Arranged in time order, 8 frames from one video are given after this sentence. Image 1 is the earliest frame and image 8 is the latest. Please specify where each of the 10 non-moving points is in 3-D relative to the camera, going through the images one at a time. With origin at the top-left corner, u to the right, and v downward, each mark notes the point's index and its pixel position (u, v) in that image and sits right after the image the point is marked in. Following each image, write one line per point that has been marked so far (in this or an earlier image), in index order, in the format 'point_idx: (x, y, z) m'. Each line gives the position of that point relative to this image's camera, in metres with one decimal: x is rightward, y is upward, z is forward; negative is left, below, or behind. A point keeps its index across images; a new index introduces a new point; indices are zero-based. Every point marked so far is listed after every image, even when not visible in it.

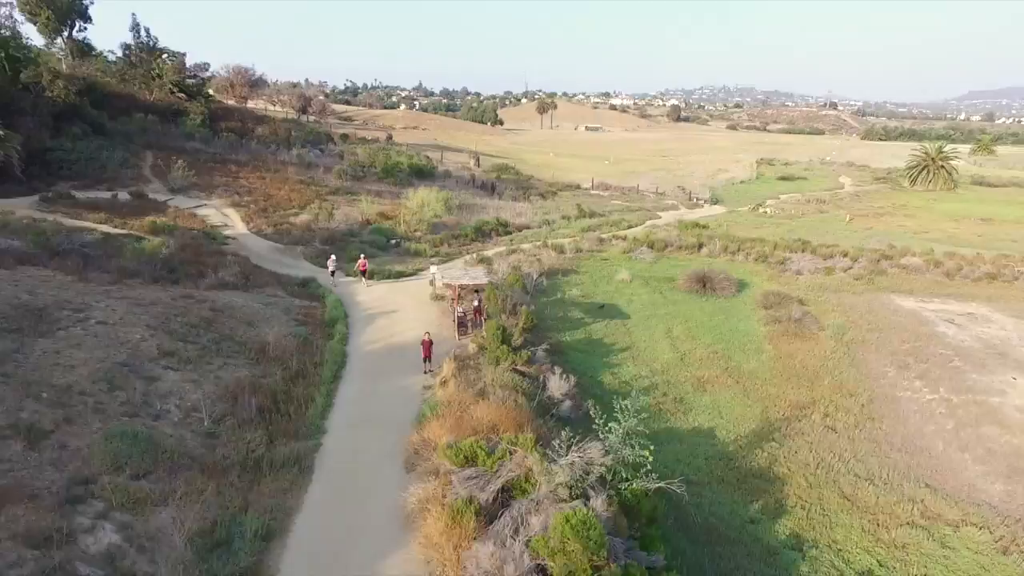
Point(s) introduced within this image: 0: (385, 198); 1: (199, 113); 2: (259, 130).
0: (-2.6, +1.8, +13.3) m
1: (-8.0, +4.6, +16.9) m
2: (-7.1, +4.5, +18.5) m
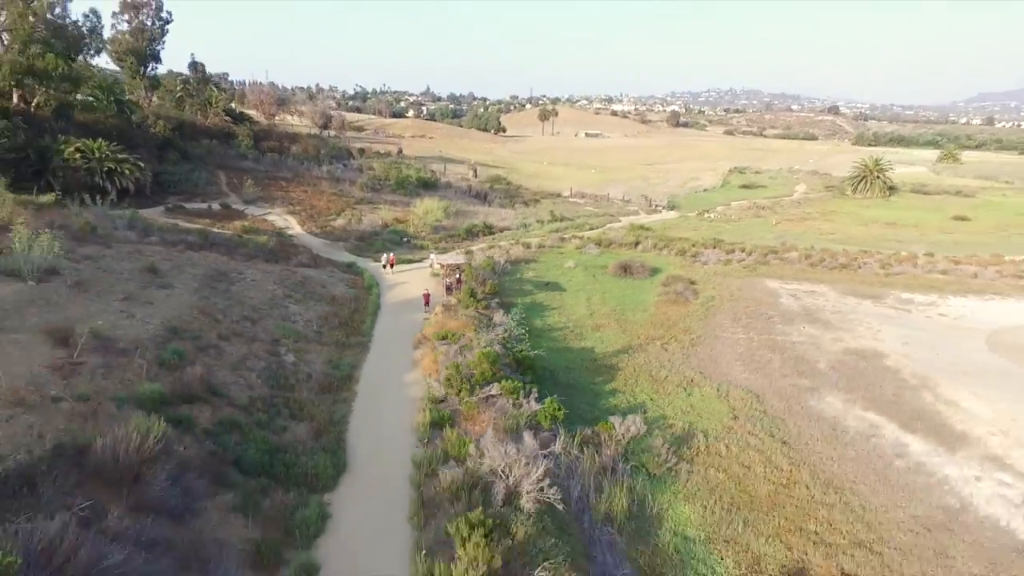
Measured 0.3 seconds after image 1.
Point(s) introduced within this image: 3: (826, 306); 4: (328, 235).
0: (-3.0, +2.2, +17.1) m
1: (-8.3, +4.9, +20.7) m
2: (-7.5, +4.8, +22.3) m
3: (+5.6, -0.2, +11.5) m
4: (-3.6, +1.0, +12.7) m
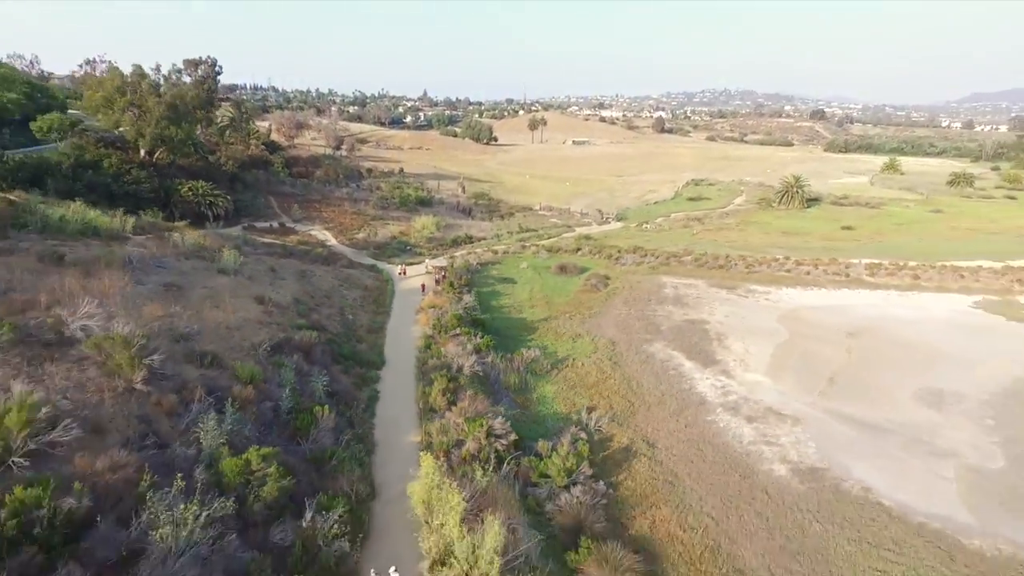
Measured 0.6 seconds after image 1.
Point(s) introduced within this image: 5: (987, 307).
0: (-3.8, +2.3, +22.6) m
1: (-9.2, +5.1, +26.2) m
2: (-8.3, +5.0, +27.8) m
3: (+4.8, 0.0, +17.0) m
4: (-4.4, +1.2, +18.2) m
5: (+11.9, -0.4, +16.1) m
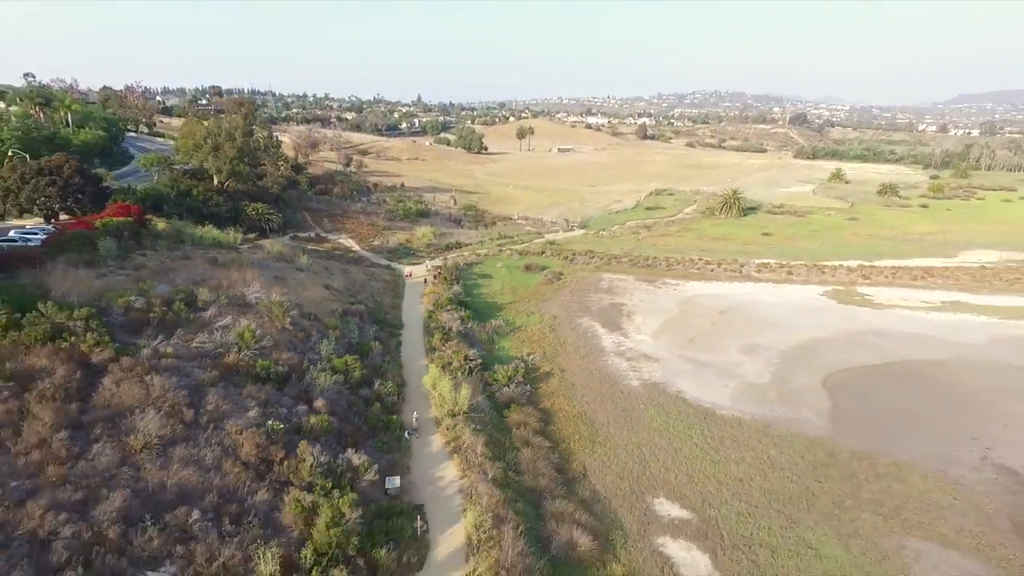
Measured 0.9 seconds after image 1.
0: (-4.7, +2.6, +28.7) m
1: (-10.1, +5.3, +32.3) m
2: (-9.2, +5.2, +33.9) m
3: (+4.0, +0.2, +23.3) m
4: (-5.2, +1.4, +24.3) m
5: (+11.1, -0.2, +22.4) m
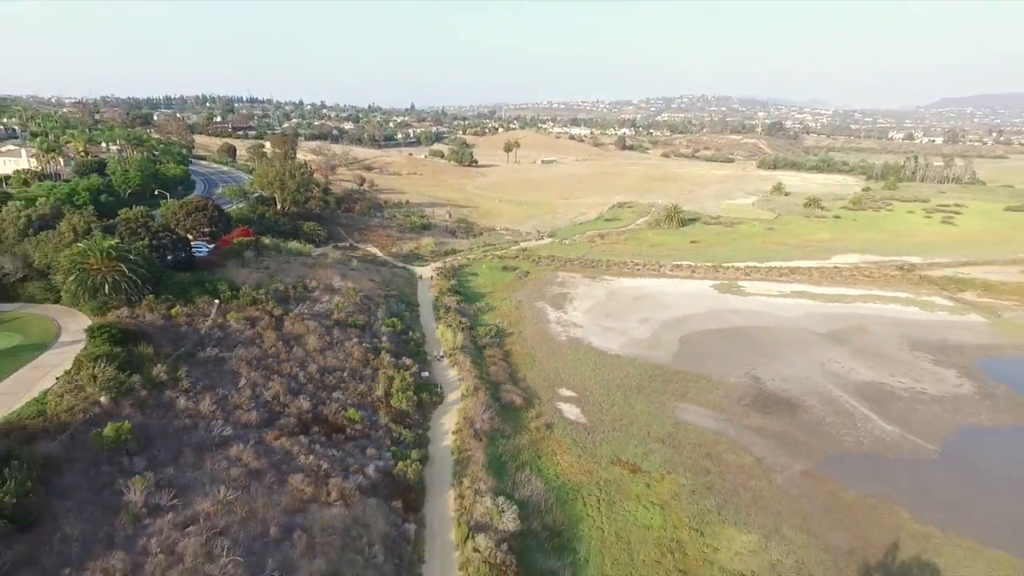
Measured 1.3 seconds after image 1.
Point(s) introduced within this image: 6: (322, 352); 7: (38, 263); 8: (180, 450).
0: (-5.7, +2.8, +37.9) m
1: (-11.2, +5.5, +41.4) m
2: (-10.4, +5.5, +43.0) m
3: (+3.0, +0.5, +32.5) m
4: (-6.2, +1.7, +33.5) m
5: (+10.1, +0.1, +31.8) m
6: (-4.9, -1.6, +17.1) m
7: (-12.3, +0.7, +17.2) m
8: (-5.5, -2.6, +10.8) m
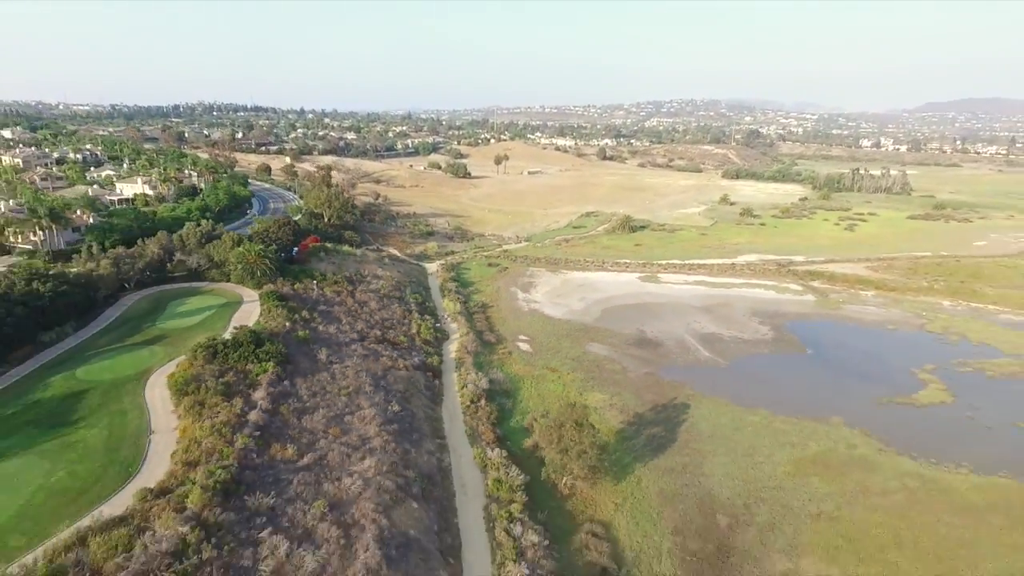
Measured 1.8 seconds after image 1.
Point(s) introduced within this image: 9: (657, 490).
0: (-7.0, +3.4, +50.2) m
1: (-12.5, +6.1, +53.7) m
2: (-11.6, +6.1, +55.3) m
3: (+1.8, +1.1, +45.0) m
4: (-7.4, +2.3, +45.9) m
5: (+9.0, +0.7, +44.3) m
6: (-6.0, -0.9, +29.5) m
7: (-13.3, +1.3, +29.5) m
8: (-6.5, -2.0, +23.2) m
9: (+4.0, -5.5, +17.8) m
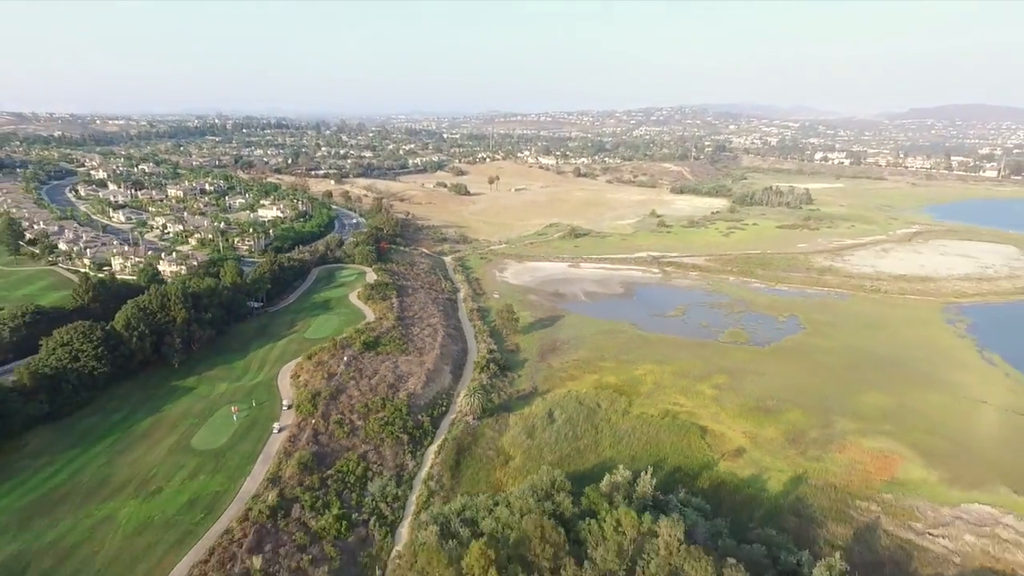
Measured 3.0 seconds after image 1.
0: (-9.1, +5.3, +81.6) m
1: (-14.6, +8.1, +85.0) m
2: (-13.7, +8.0, +86.6) m
3: (-0.3, +3.0, +76.3) m
4: (-9.5, +4.2, +77.2) m
5: (+6.9, +2.7, +75.6) m
6: (-8.0, +1.0, +60.8) m
7: (-15.4, +3.2, +60.8) m
8: (-8.6, 0.0, +54.5) m
9: (+2.0, -3.5, +49.1) m
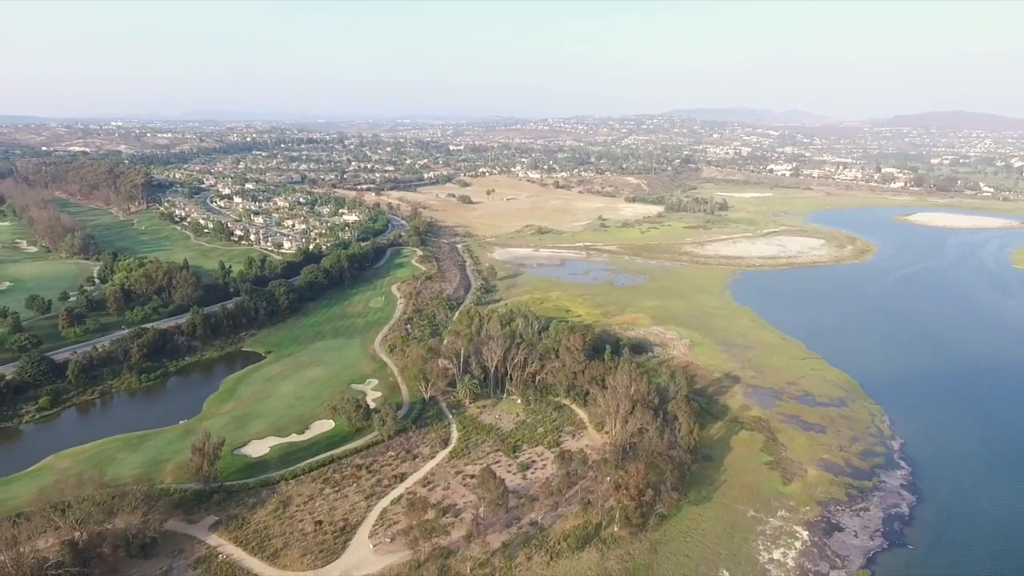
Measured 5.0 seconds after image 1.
0: (-11.7, +9.9, +129.9) m
1: (-17.2, +12.6, +133.3) m
2: (-16.3, +12.6, +134.9) m
3: (-2.9, +7.6, +124.6) m
4: (-12.1, +8.8, +125.5) m
5: (+4.2, +7.2, +123.9) m
6: (-10.8, +5.6, +109.1) m
7: (-18.1, +7.8, +109.1) m
8: (-11.3, +4.6, +102.8) m
9: (-0.8, +1.0, +97.3) m
